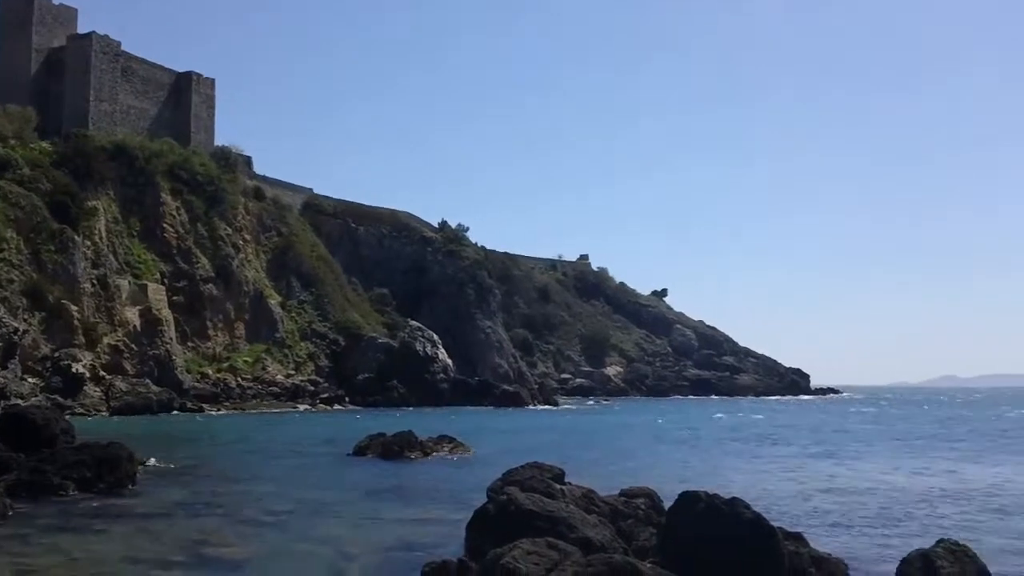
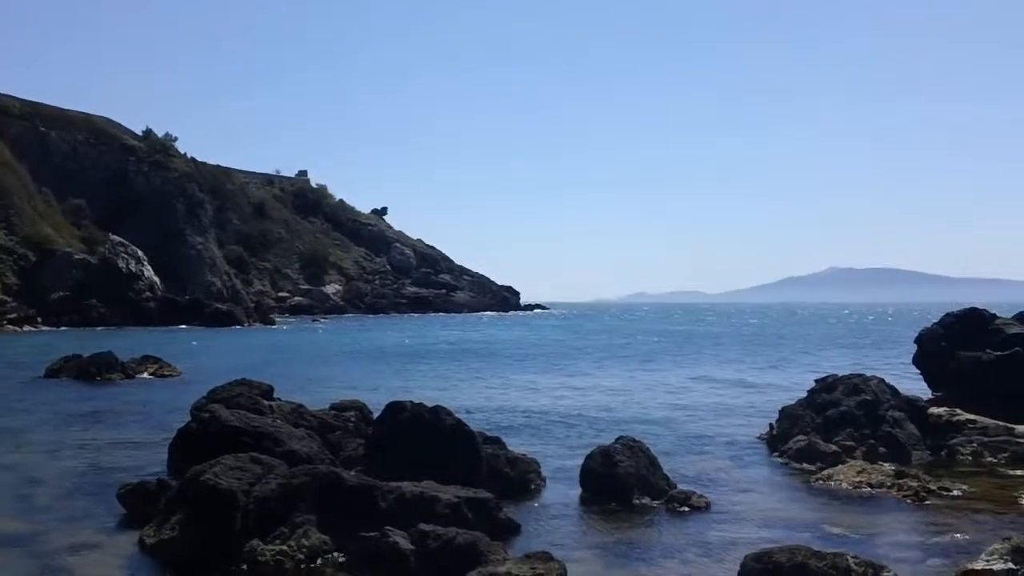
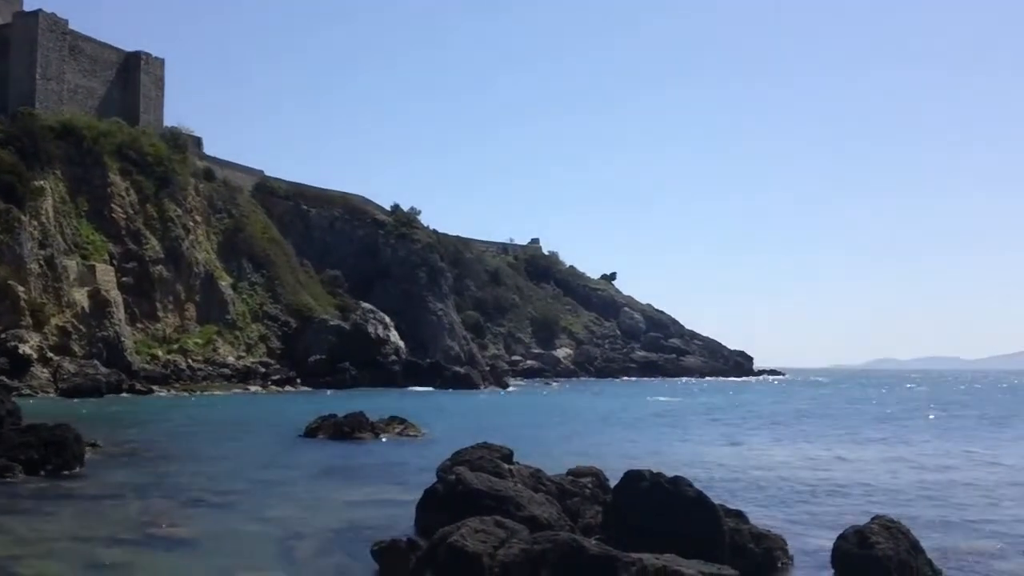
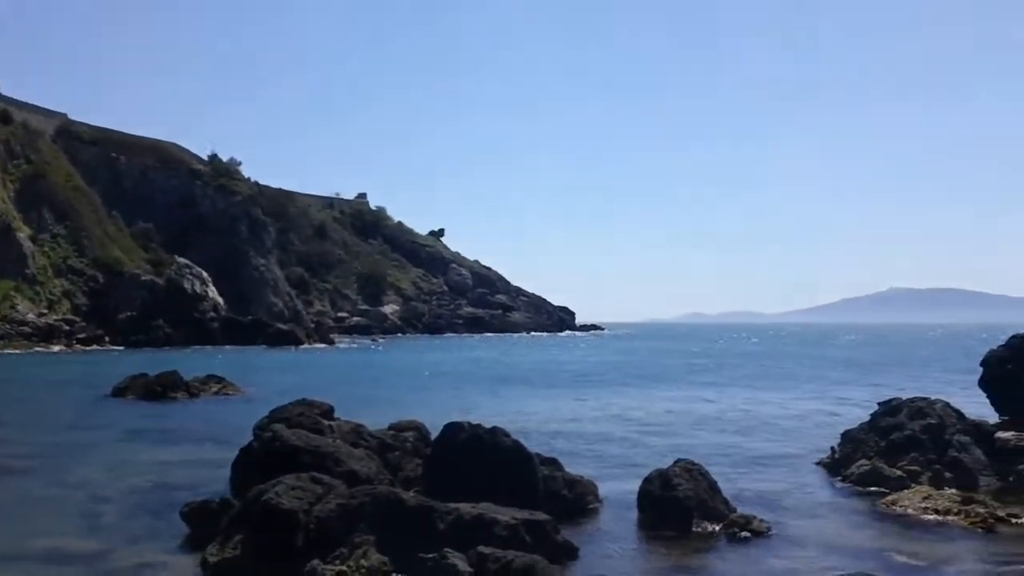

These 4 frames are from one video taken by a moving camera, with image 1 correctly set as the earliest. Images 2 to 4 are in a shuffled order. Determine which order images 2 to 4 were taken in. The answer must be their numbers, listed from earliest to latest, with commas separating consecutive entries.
3, 4, 2
